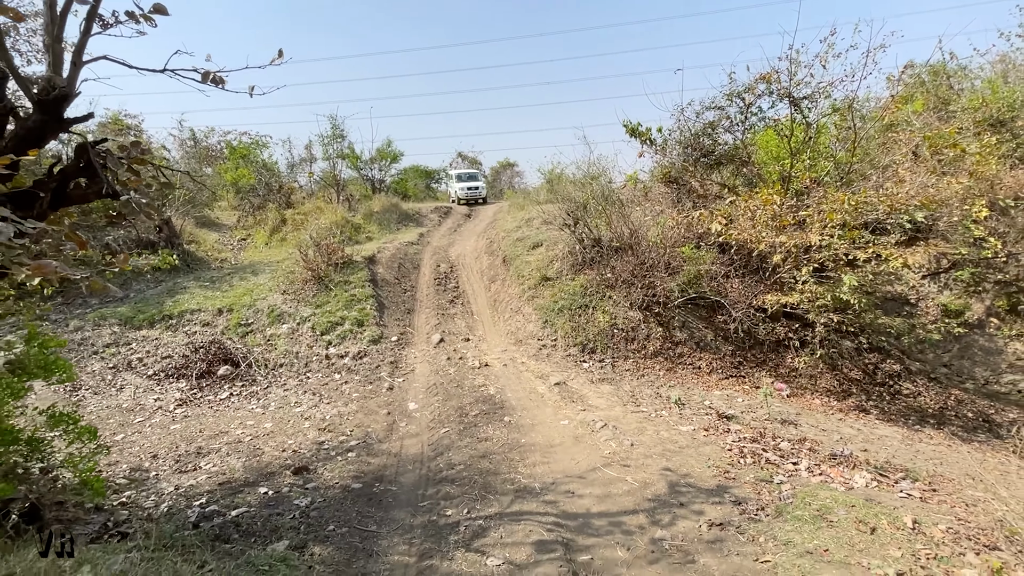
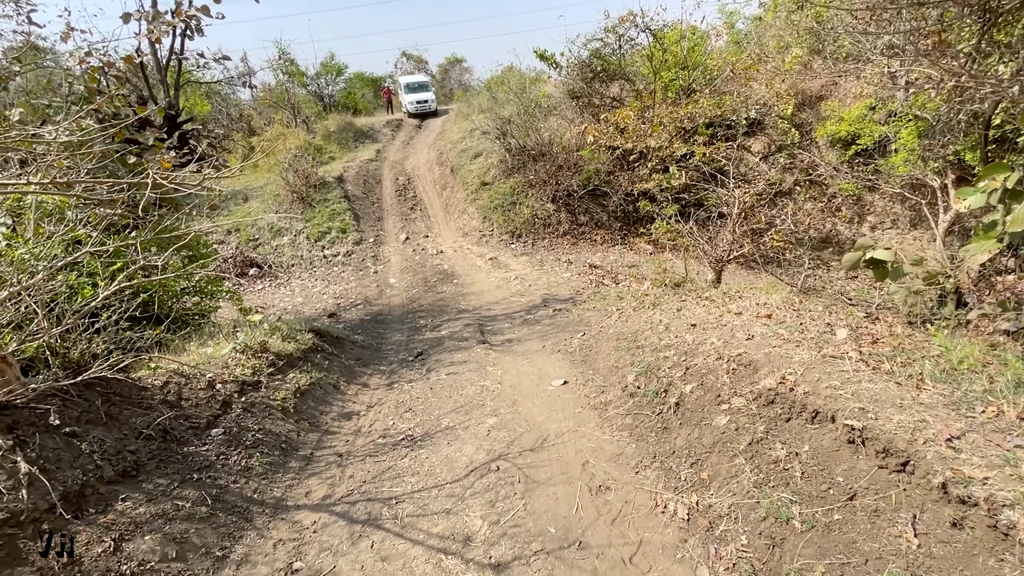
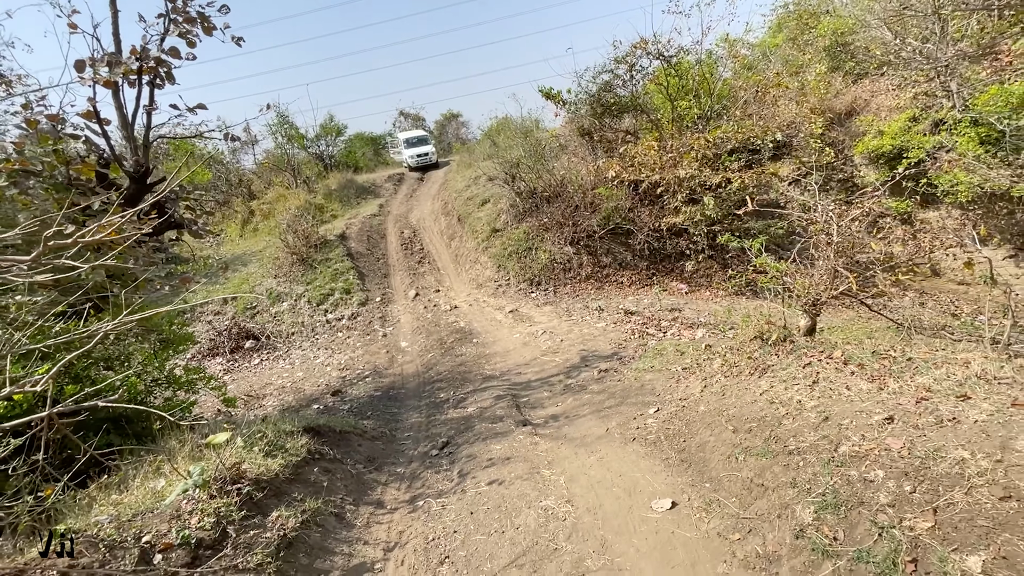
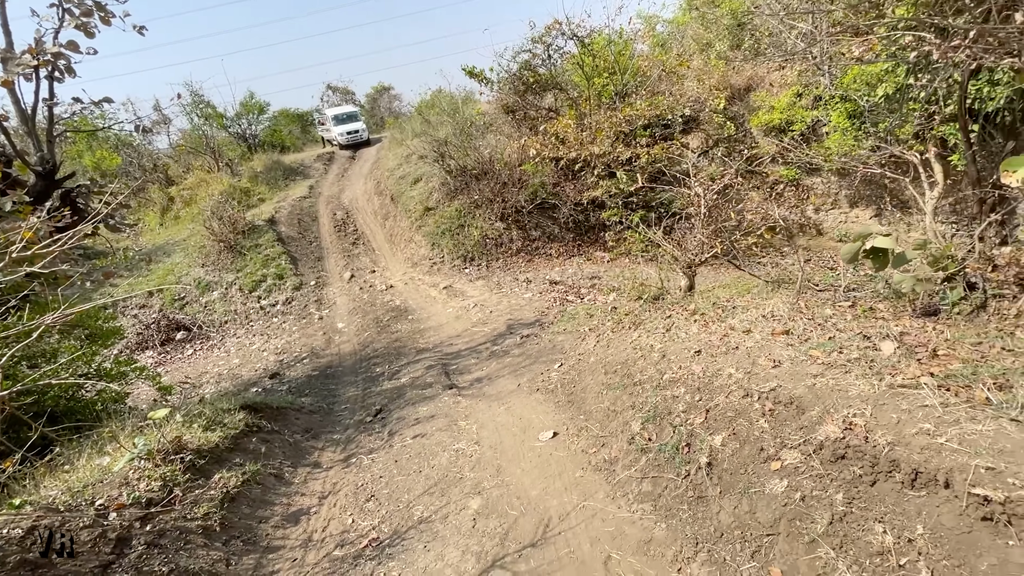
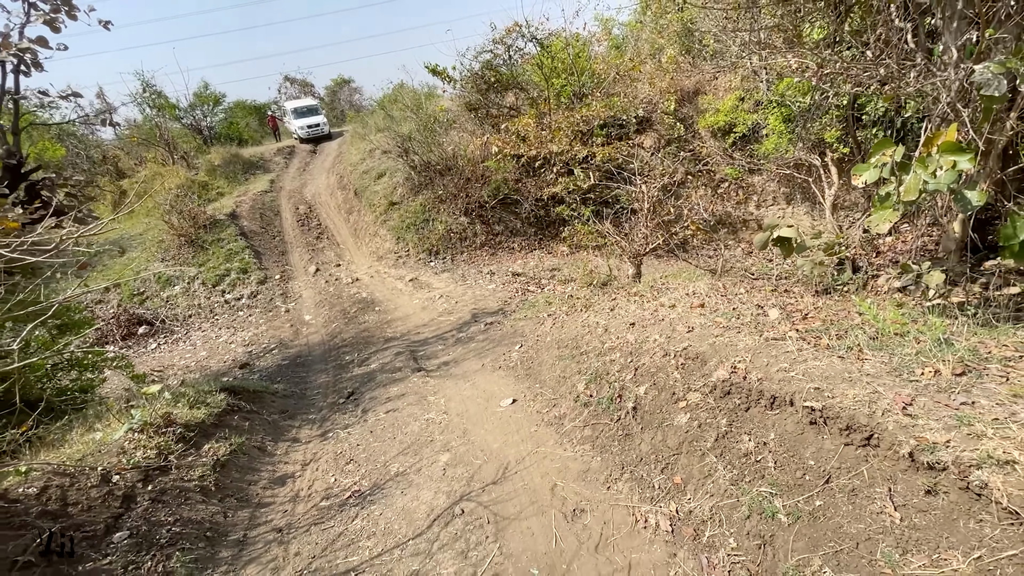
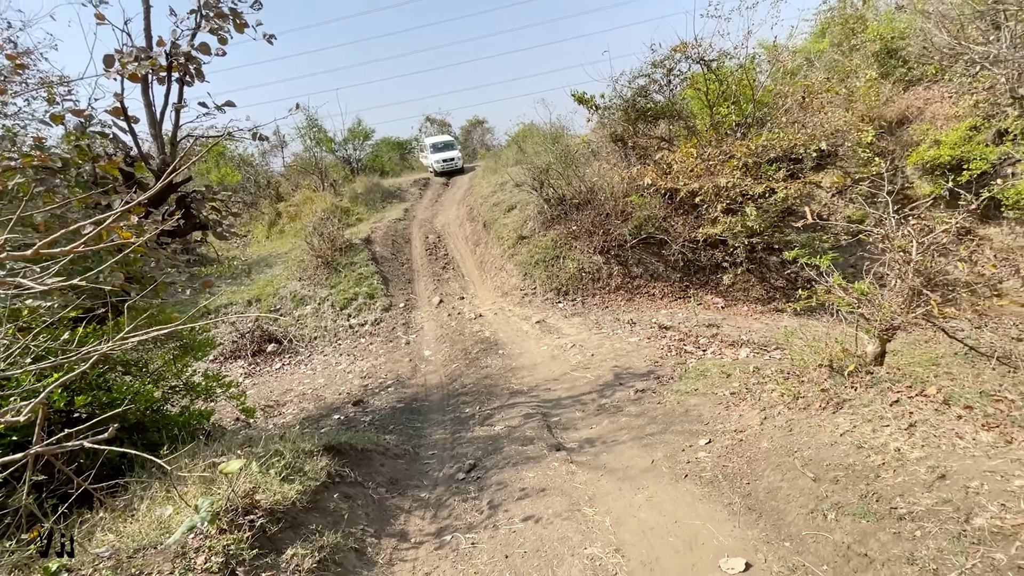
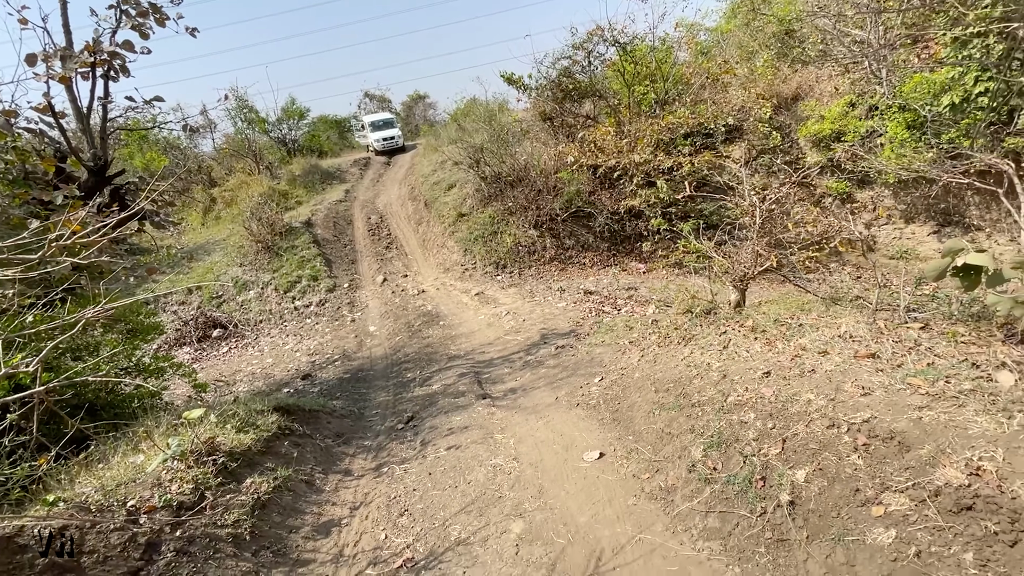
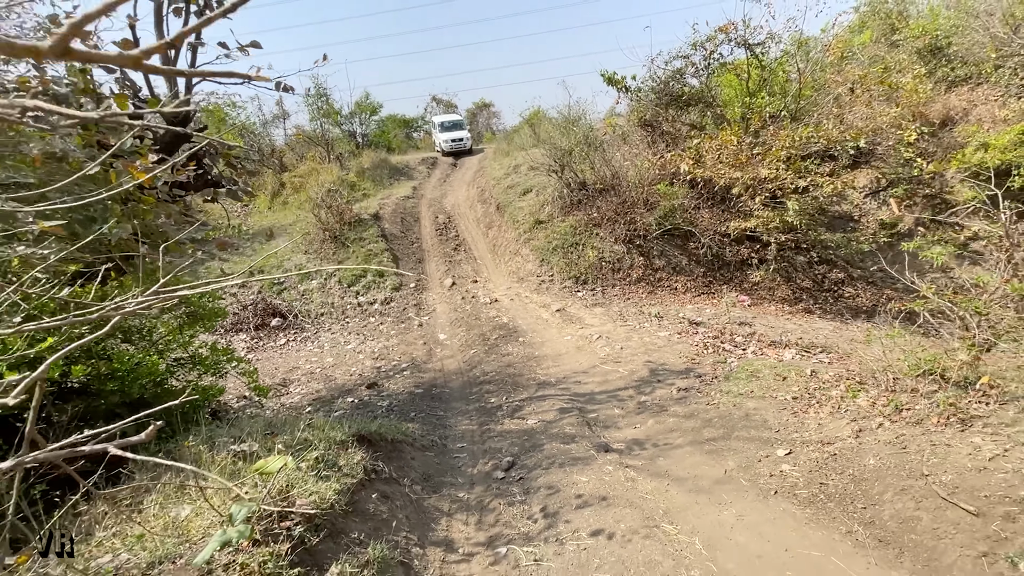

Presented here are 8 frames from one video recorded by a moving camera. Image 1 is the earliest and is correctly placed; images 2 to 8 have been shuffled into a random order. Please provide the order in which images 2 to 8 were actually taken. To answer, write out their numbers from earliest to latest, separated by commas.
8, 6, 3, 7, 4, 5, 2
